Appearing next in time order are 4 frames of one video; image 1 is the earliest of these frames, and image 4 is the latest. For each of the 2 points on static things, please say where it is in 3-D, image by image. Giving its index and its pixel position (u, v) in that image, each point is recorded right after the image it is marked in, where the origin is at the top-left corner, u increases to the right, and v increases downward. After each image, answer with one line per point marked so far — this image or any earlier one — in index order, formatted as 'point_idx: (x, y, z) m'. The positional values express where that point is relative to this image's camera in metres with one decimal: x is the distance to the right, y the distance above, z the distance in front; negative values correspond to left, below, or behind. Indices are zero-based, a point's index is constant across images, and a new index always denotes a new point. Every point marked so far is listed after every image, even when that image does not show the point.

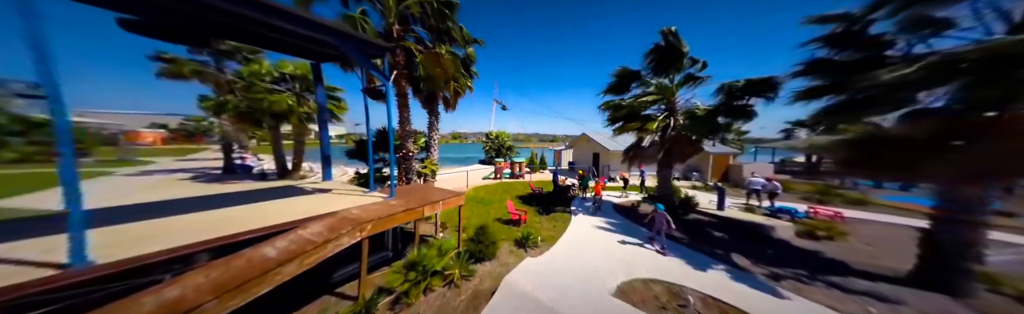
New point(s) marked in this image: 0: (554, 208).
0: (+1.2, -1.5, +6.3) m
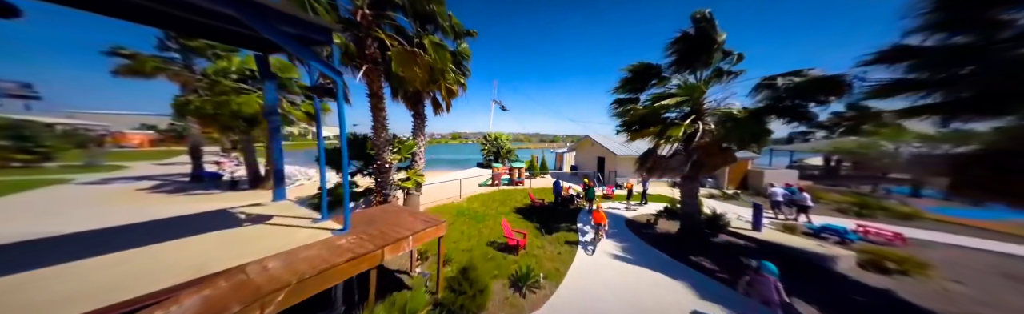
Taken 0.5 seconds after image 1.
0: (+1.1, -1.8, +5.4) m
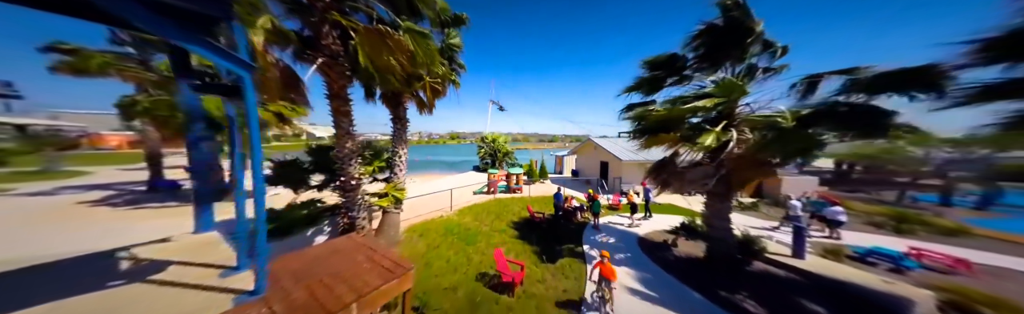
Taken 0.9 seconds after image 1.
0: (+1.0, -2.0, +4.7) m
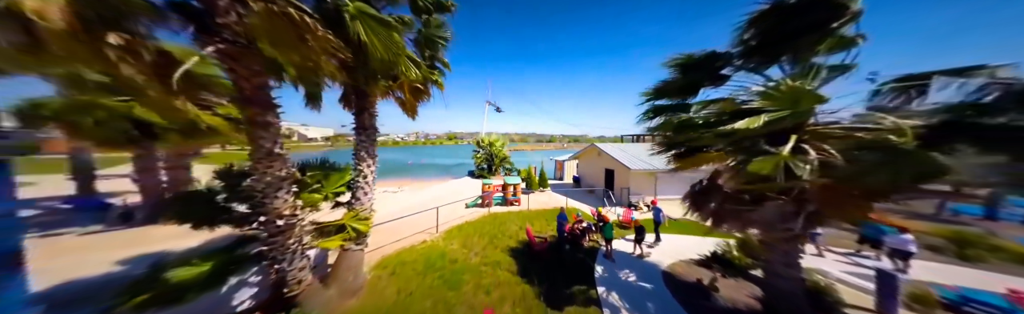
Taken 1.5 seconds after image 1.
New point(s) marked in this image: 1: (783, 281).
0: (+1.0, -2.3, +3.7) m
1: (+3.7, -1.7, +3.0) m
